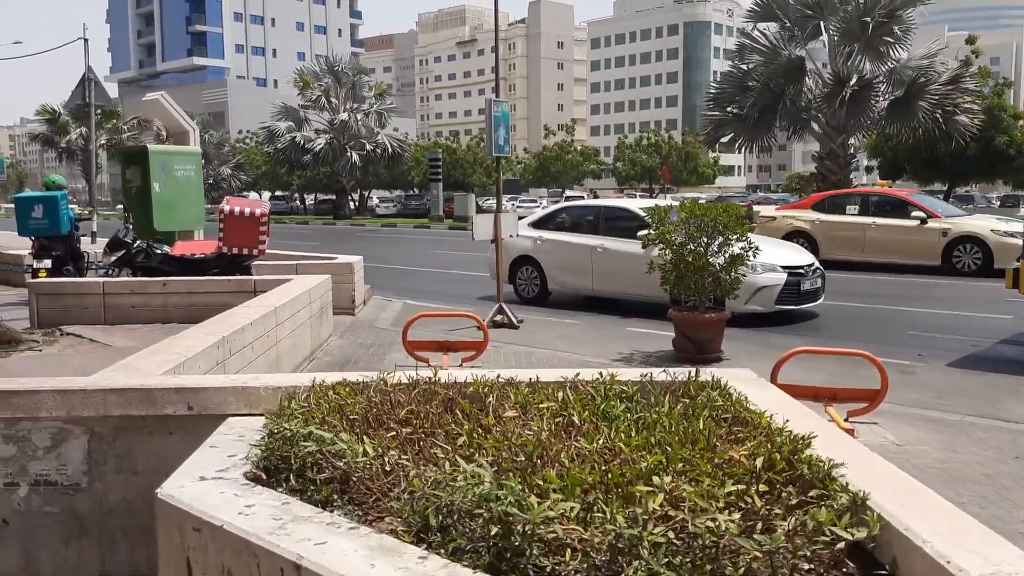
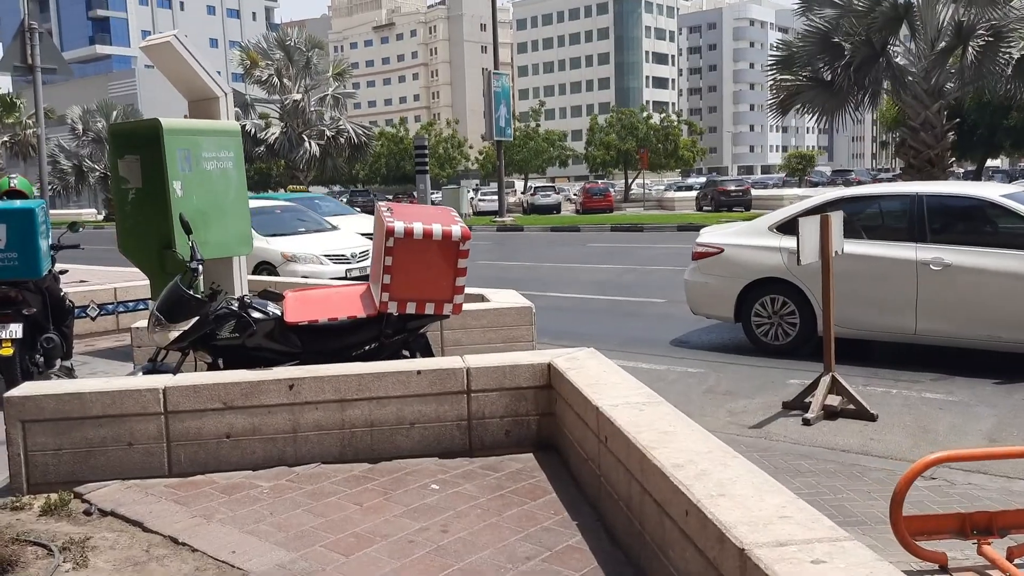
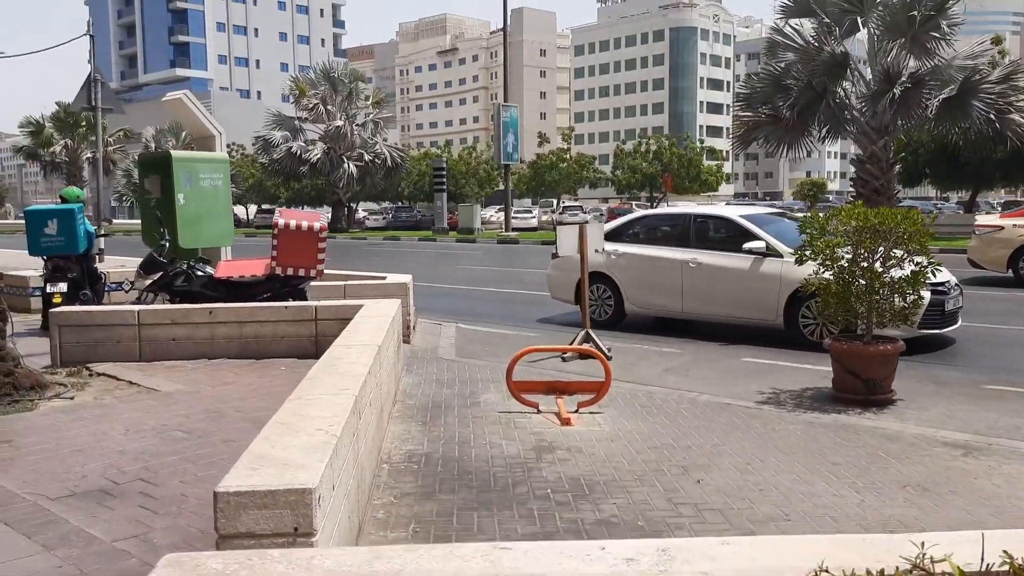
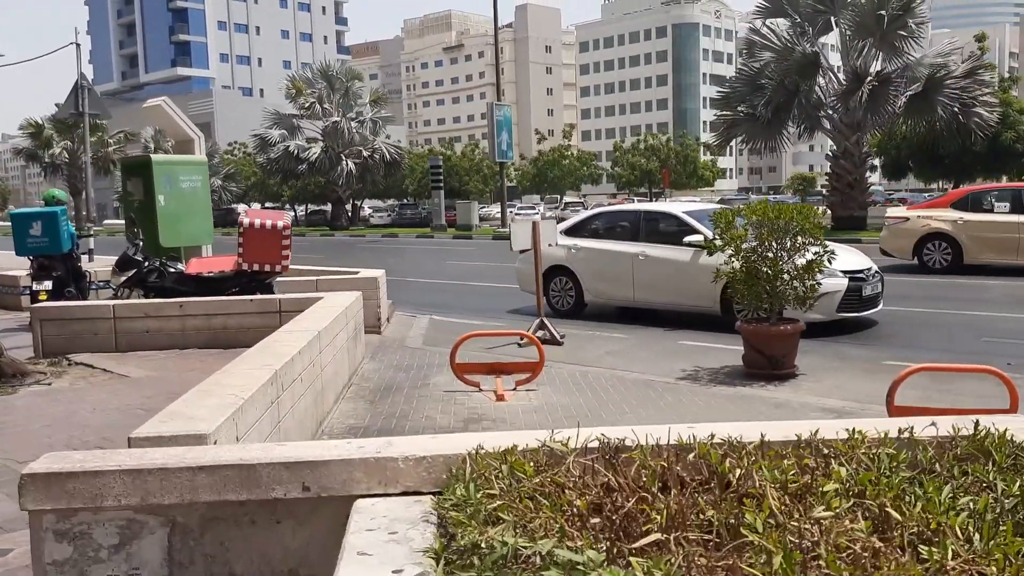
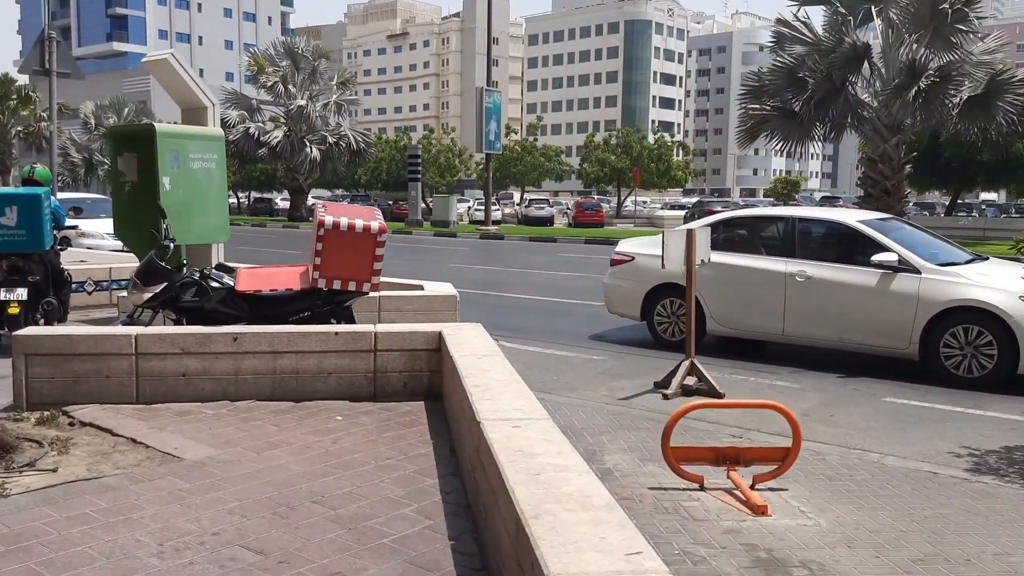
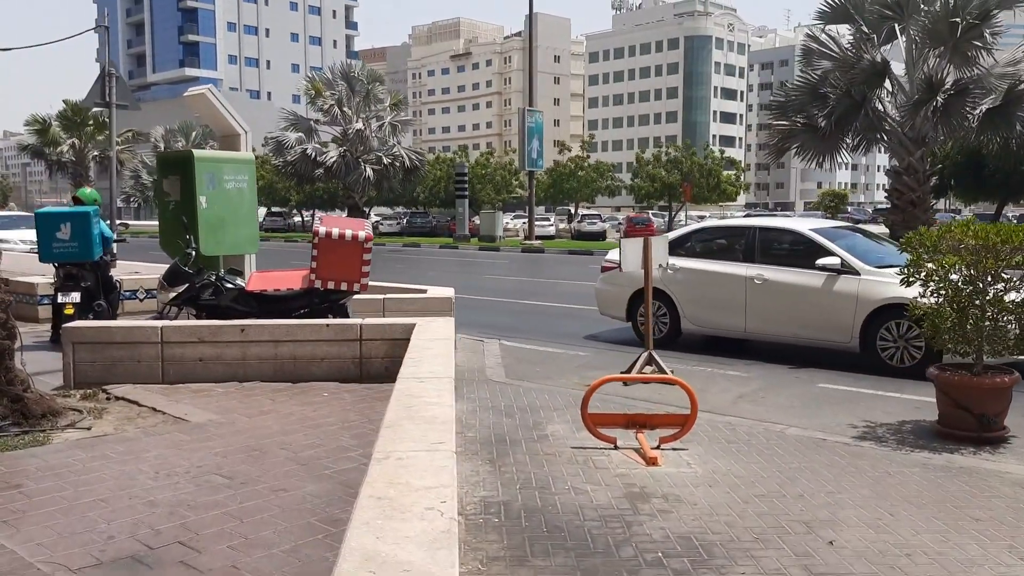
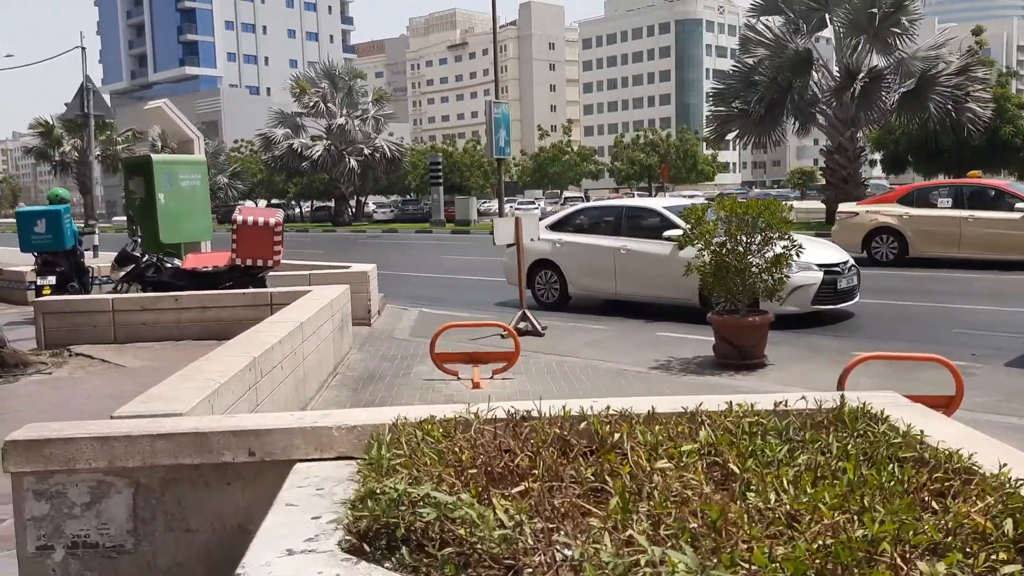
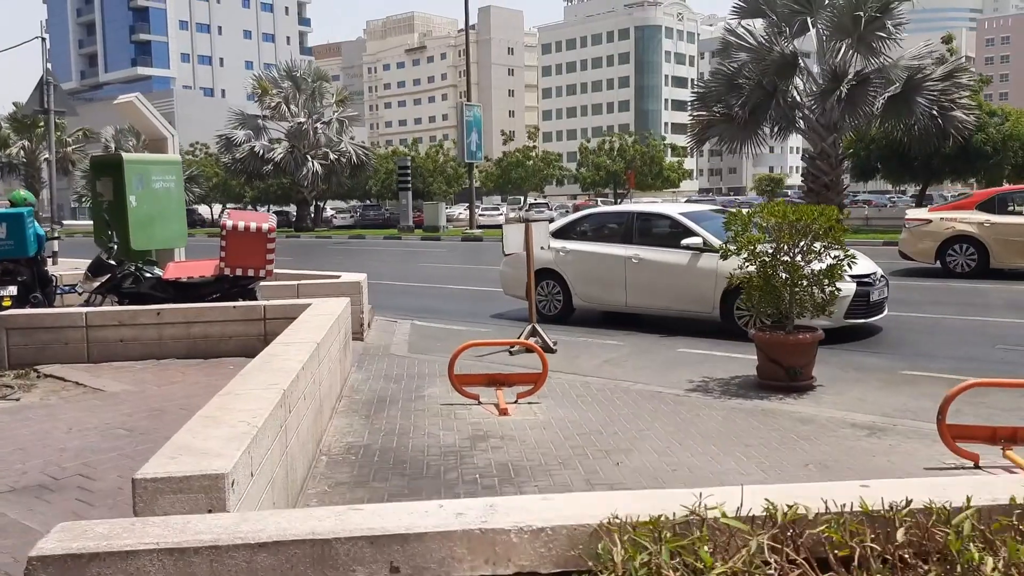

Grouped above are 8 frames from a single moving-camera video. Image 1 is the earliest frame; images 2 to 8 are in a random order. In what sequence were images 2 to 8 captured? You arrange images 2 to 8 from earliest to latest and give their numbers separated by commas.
7, 4, 8, 3, 6, 5, 2
